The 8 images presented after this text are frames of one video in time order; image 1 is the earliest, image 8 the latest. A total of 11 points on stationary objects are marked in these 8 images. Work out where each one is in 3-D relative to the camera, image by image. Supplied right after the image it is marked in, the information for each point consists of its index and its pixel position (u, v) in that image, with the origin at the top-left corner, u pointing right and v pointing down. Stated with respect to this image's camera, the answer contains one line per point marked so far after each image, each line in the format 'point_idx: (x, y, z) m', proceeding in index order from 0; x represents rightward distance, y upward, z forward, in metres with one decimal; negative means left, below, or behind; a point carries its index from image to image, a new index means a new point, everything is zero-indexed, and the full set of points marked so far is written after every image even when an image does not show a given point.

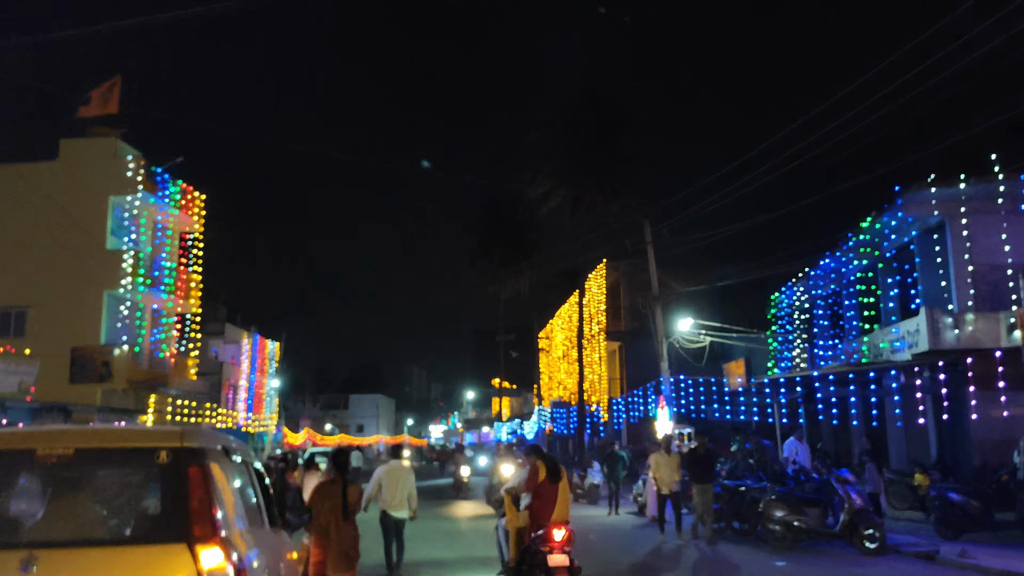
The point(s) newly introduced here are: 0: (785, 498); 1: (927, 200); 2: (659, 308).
0: (+3.6, -2.8, +11.4) m
1: (+8.4, +1.8, +17.4) m
2: (+3.2, -0.5, +18.4) m
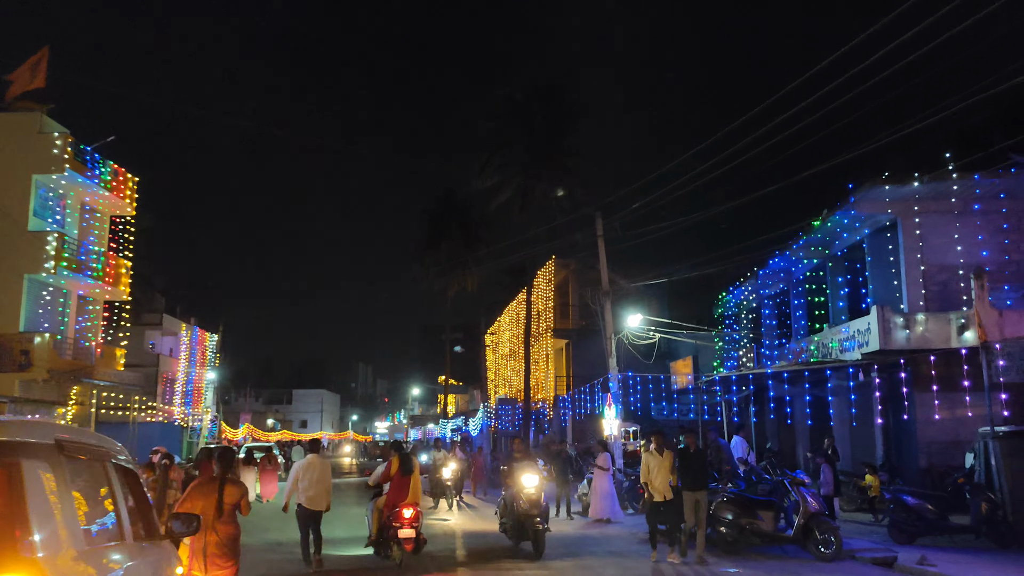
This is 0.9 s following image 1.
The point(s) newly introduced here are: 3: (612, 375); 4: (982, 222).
0: (+2.9, -2.7, +10.9) m
1: (+7.4, +1.8, +17.1) m
2: (+2.0, -0.3, +17.9) m
3: (+2.1, -1.8, +17.8) m
4: (+9.3, +1.3, +16.9) m
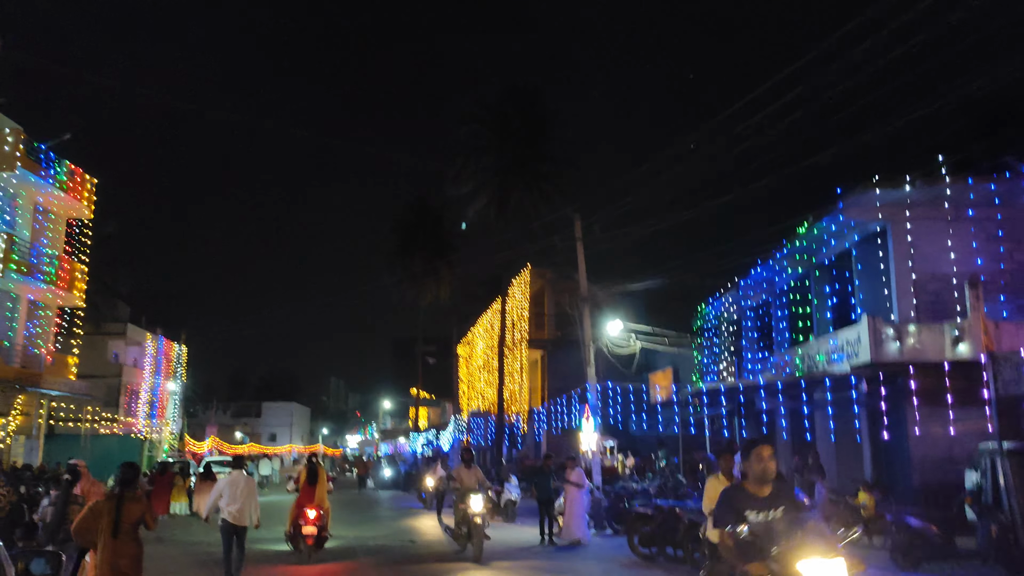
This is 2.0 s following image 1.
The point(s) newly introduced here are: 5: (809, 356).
0: (+2.5, -2.8, +10.0) m
1: (+6.9, +1.6, +16.4) m
2: (+1.5, -0.5, +17.0) m
3: (+1.6, -2.0, +16.8) m
4: (+8.8, +1.1, +16.3) m
5: (+6.6, -1.5, +19.1) m
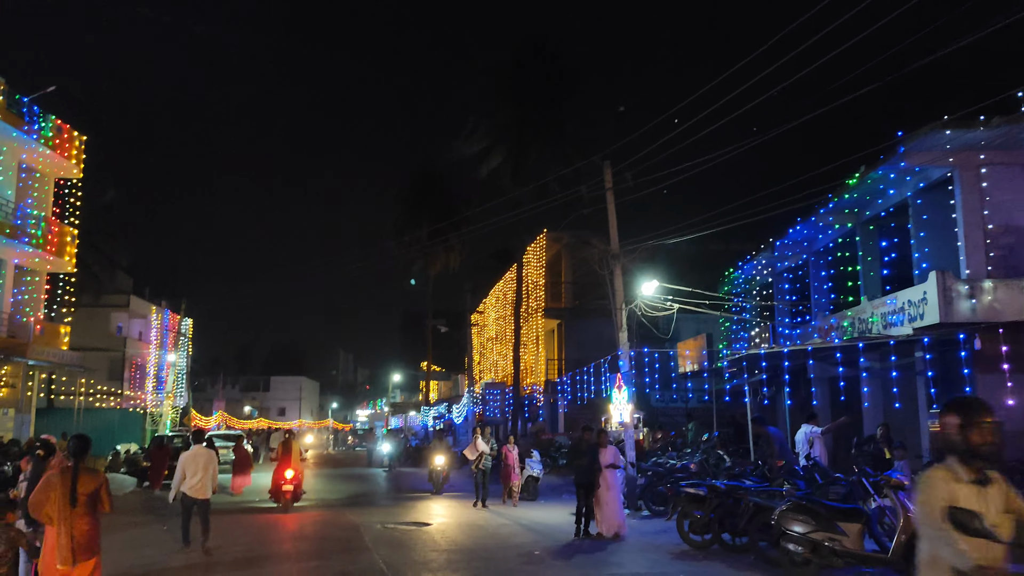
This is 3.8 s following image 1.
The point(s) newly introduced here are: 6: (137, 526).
0: (+2.9, -2.2, +8.3) m
1: (+7.3, +2.4, +14.6) m
2: (+1.9, +0.3, +15.3) m
3: (+2.0, -1.2, +15.2) m
4: (+9.2, +1.9, +14.4) m
5: (+7.1, -0.6, +17.4) m
6: (-6.5, -4.1, +14.9) m
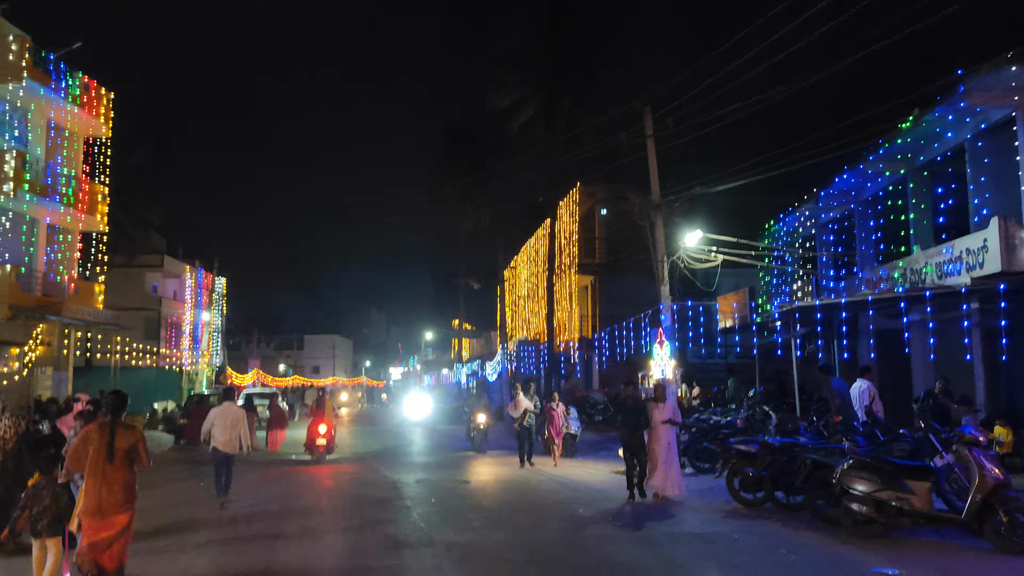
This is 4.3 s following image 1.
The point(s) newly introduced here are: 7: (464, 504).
0: (+3.3, -1.6, +7.8) m
1: (+7.9, +3.3, +13.7) m
2: (+2.6, +1.2, +14.7) m
3: (+2.6, -0.3, +14.7) m
4: (+9.8, +2.8, +13.5) m
5: (+7.8, +0.4, +16.7) m
6: (-5.8, -3.3, +14.8) m
7: (-0.6, -2.7, +10.6) m
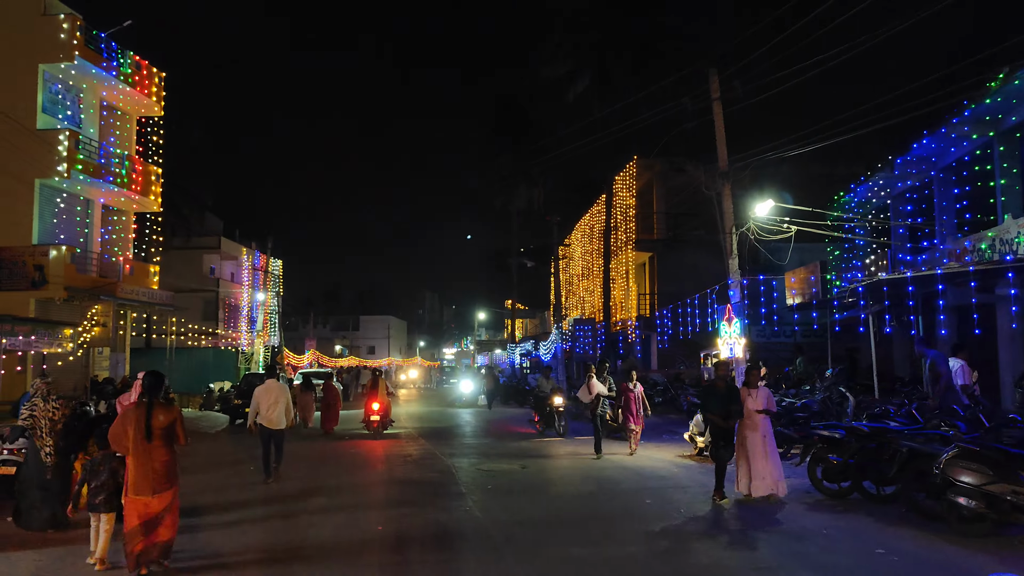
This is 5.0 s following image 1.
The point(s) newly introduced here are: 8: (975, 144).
0: (+3.8, -1.4, +6.9) m
1: (+8.7, +3.7, +12.4) m
2: (+3.5, +1.6, +13.8) m
3: (+3.6, +0.1, +13.8) m
4: (+10.7, +3.2, +12.1) m
5: (+8.9, +0.9, +15.4) m
6: (-4.8, -3.0, +14.5) m
7: (+0.1, -2.4, +10.0) m
8: (+9.1, +2.9, +16.8) m
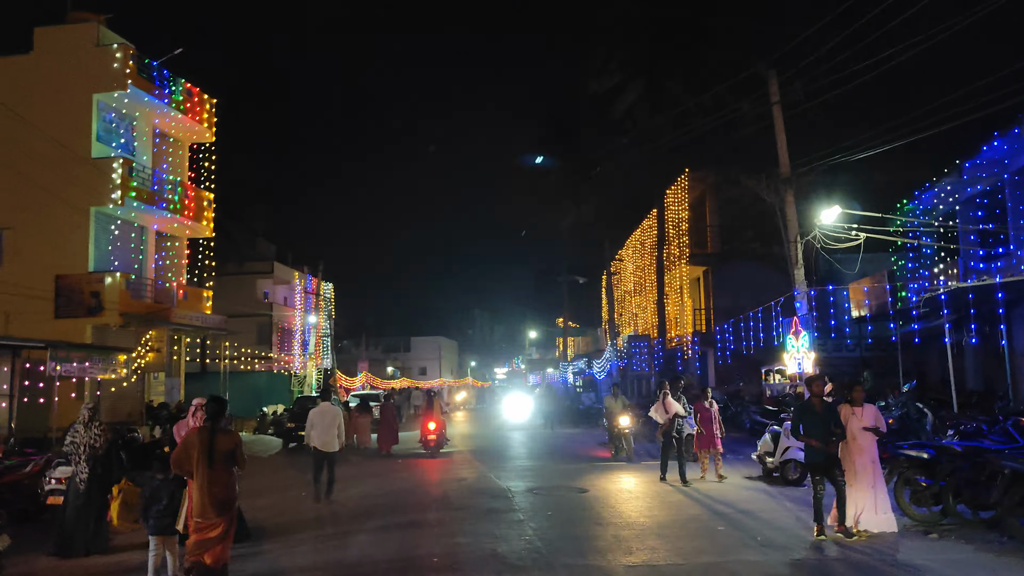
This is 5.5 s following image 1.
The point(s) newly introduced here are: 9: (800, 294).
0: (+4.3, -1.4, +6.2) m
1: (+9.4, +3.7, +11.5) m
2: (+4.3, +1.4, +13.1) m
3: (+4.4, -0.1, +13.1) m
4: (+11.3, +3.2, +11.1) m
5: (+9.8, +0.8, +14.5) m
6: (-3.9, -3.3, +14.2) m
7: (+0.8, -2.5, +9.4) m
8: (+10.1, +2.7, +15.9) m
9: (+4.4, -0.1, +13.1) m
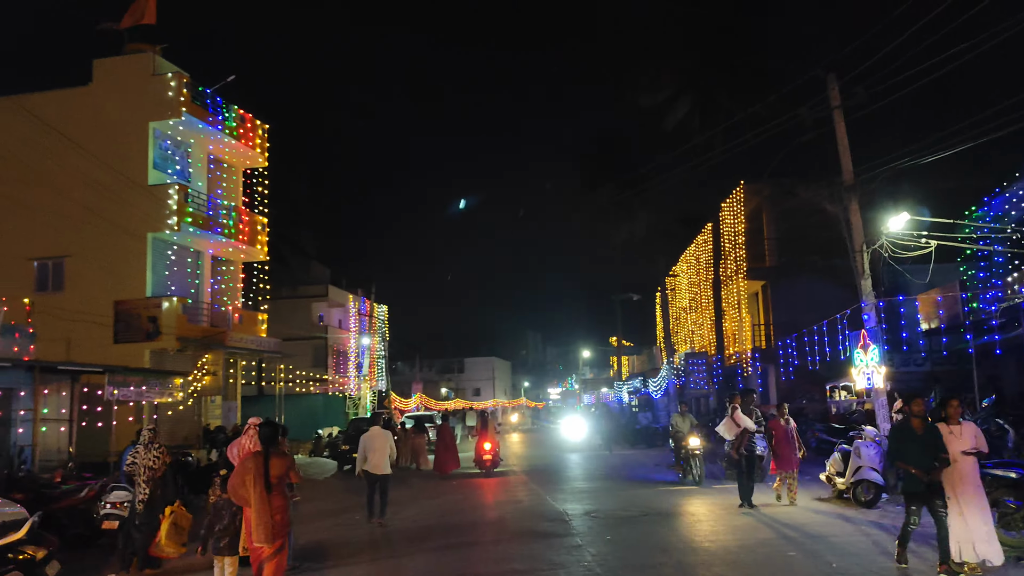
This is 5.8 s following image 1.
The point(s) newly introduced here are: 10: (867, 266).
0: (+4.7, -1.4, +5.6) m
1: (+10.0, +3.6, +10.7) m
2: (+5.1, +1.3, +12.6) m
3: (+5.2, -0.2, +12.5) m
4: (+11.9, +3.2, +10.2) m
5: (+10.6, +0.7, +13.6) m
6: (-3.0, -3.7, +14.1) m
7: (+1.4, -2.7, +9.0) m
8: (+11.0, +2.6, +15.0) m
9: (+5.2, -0.3, +12.5) m
10: (+5.1, +0.3, +12.4) m
